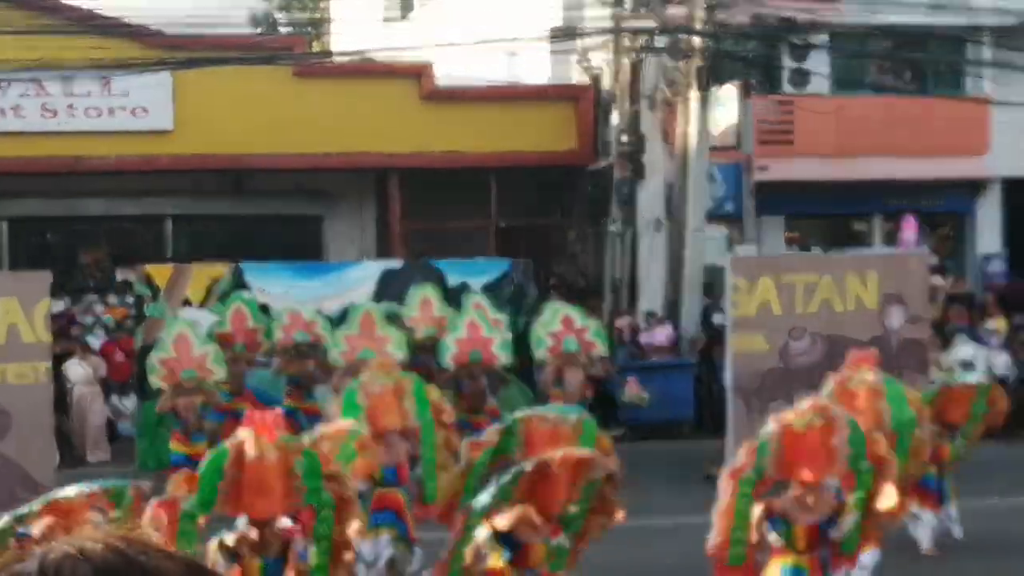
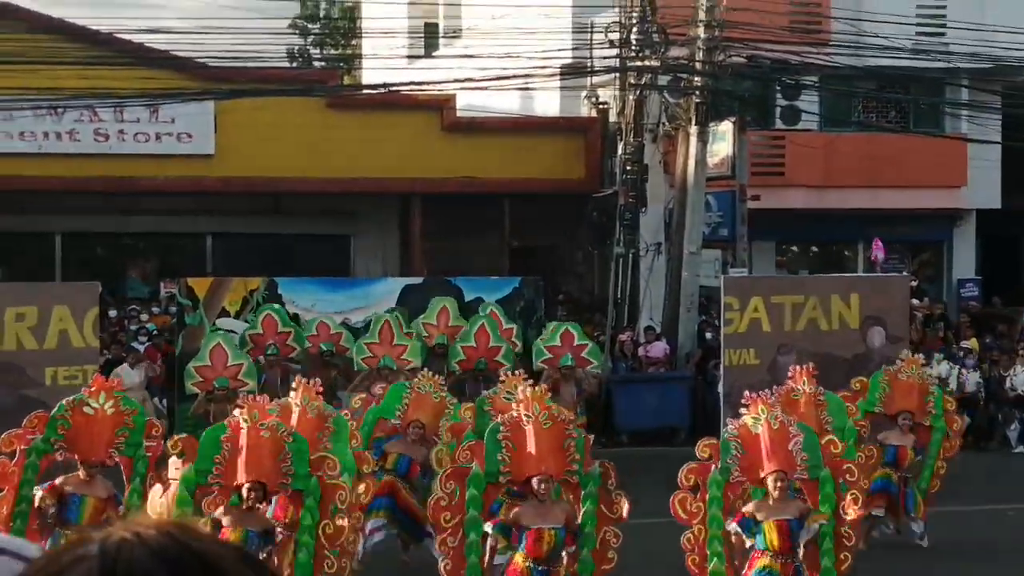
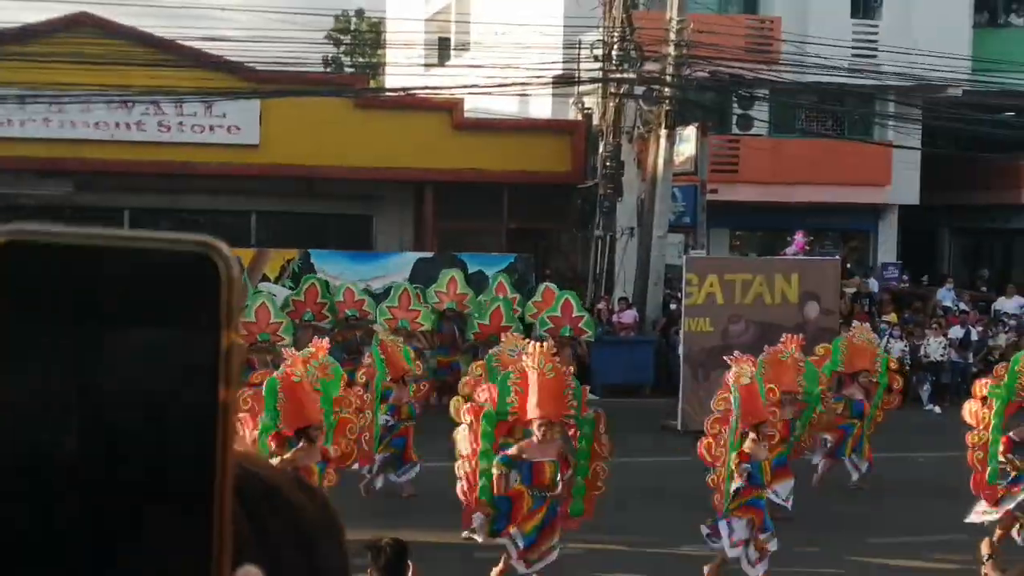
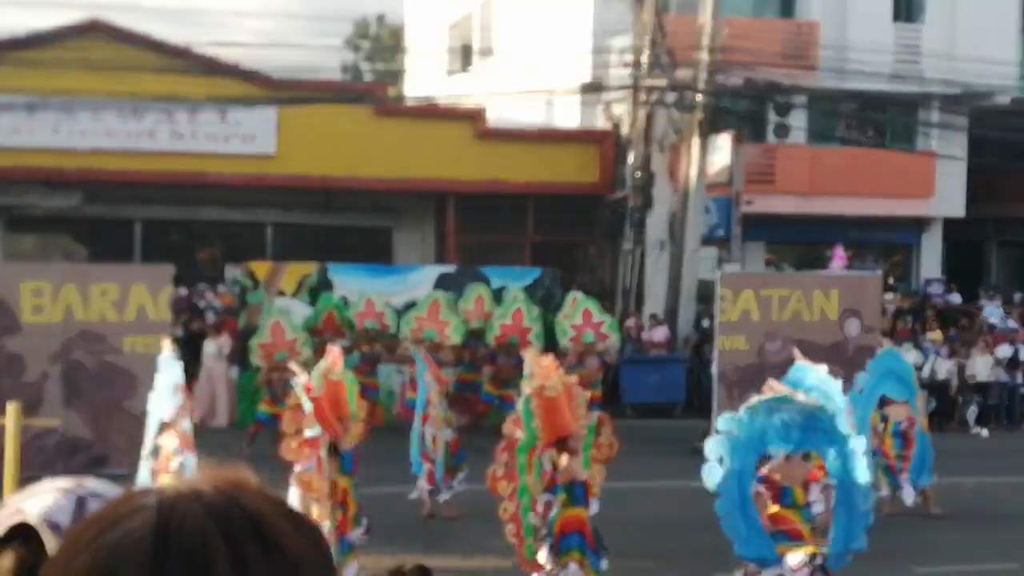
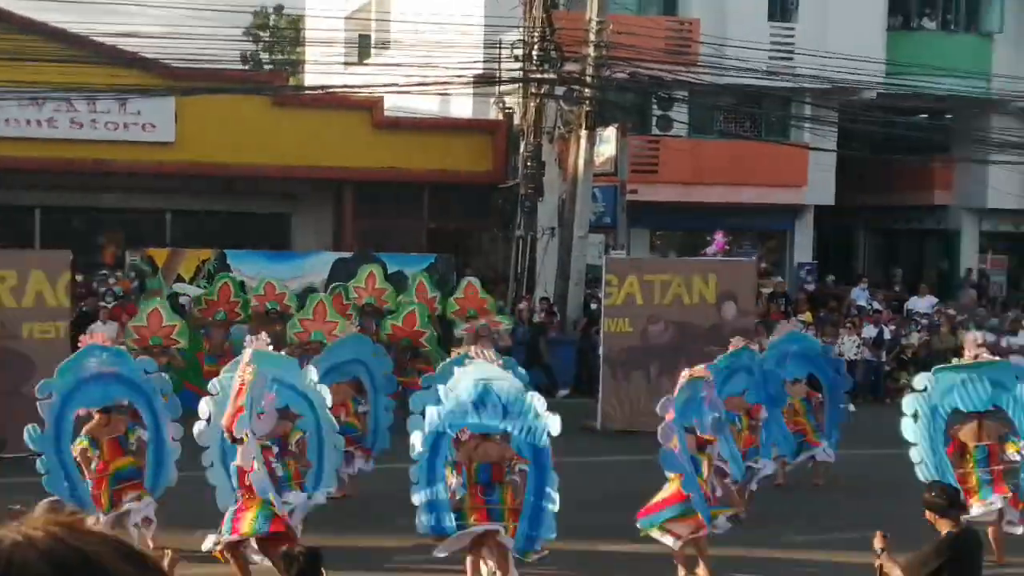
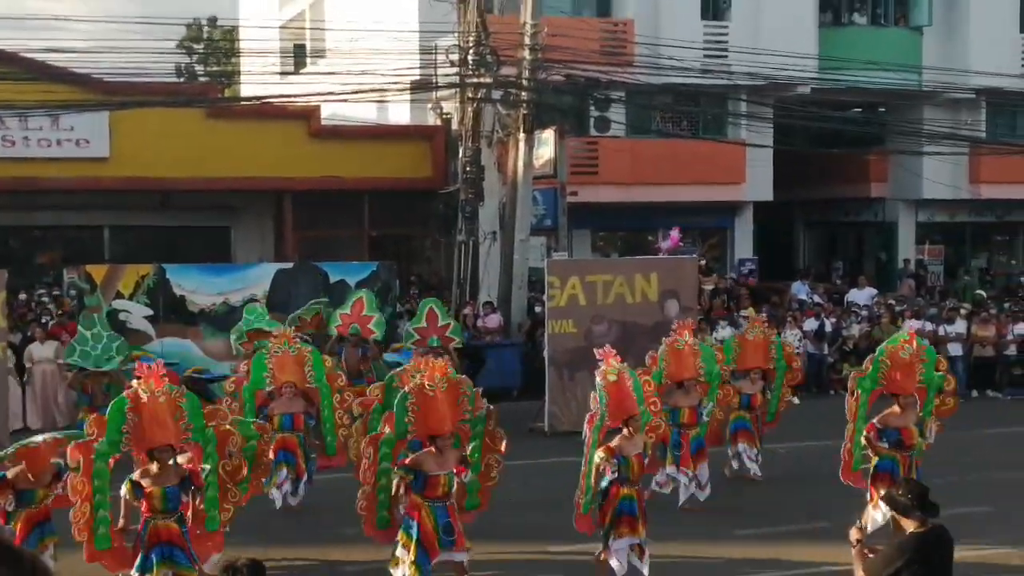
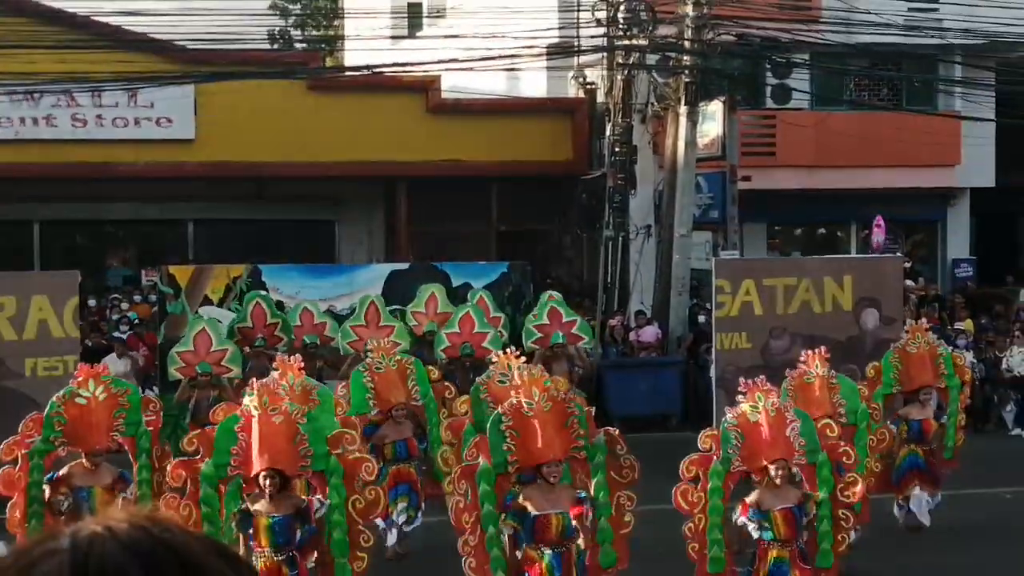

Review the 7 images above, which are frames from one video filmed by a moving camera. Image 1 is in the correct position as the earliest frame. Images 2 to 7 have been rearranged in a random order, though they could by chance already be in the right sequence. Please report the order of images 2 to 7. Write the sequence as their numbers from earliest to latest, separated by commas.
7, 2, 4, 3, 5, 6
